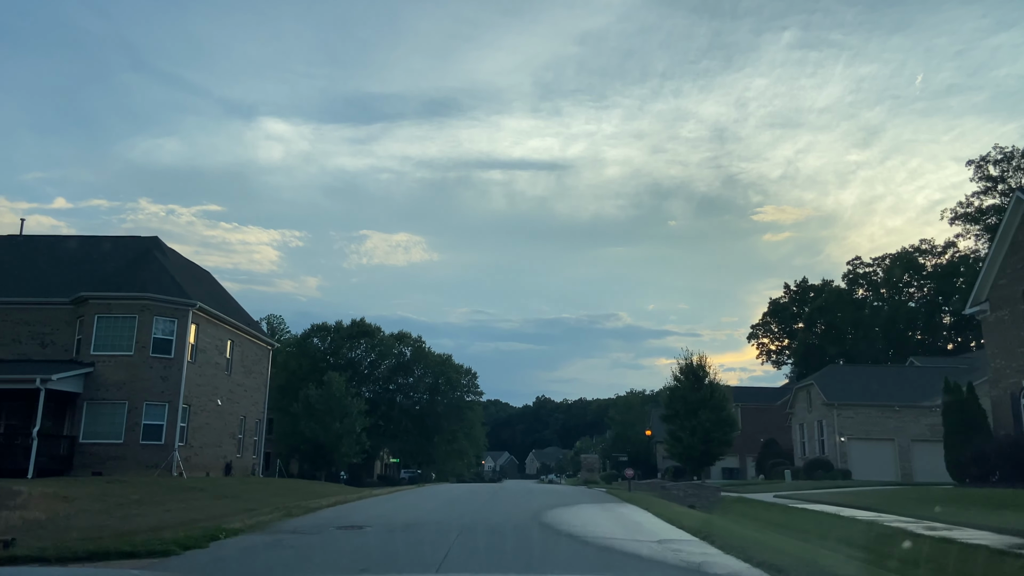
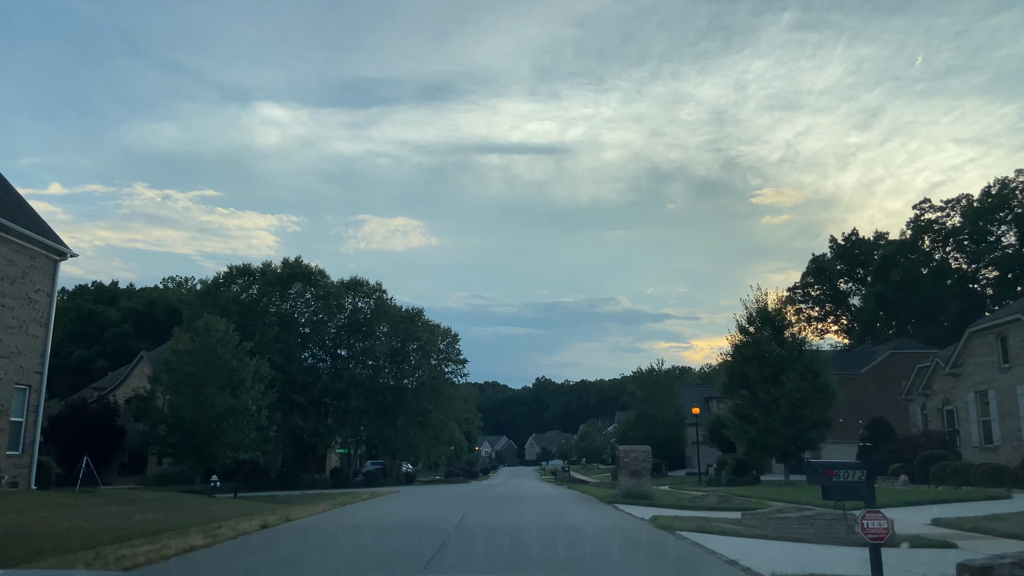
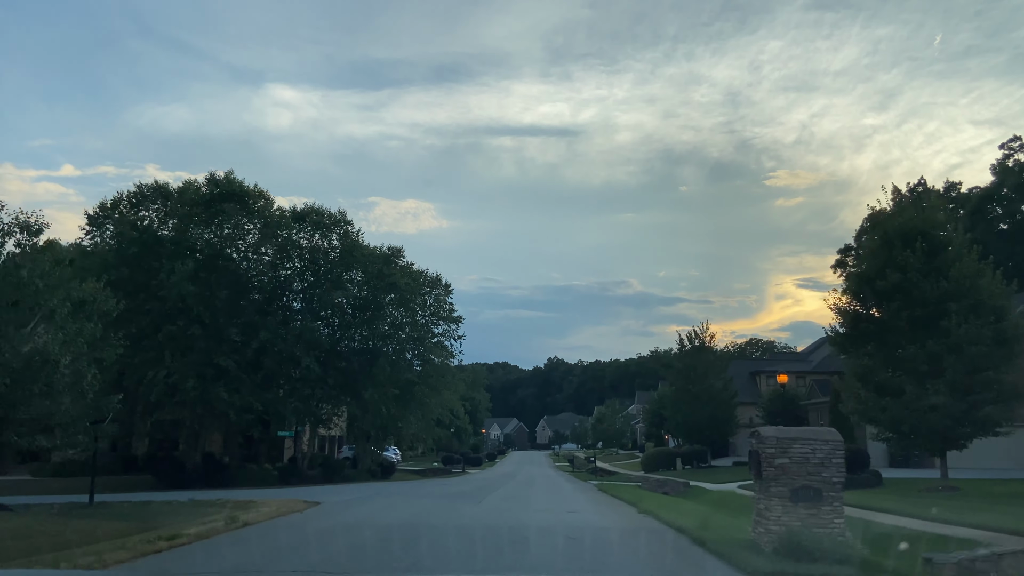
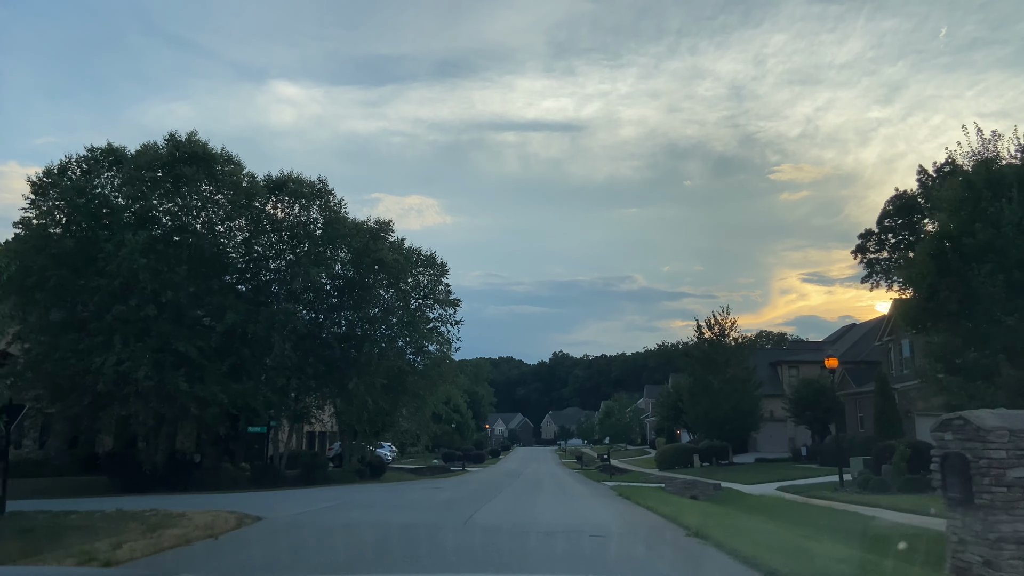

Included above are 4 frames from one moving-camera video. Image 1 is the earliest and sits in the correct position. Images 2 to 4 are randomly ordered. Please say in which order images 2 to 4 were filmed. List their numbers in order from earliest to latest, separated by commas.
2, 3, 4
